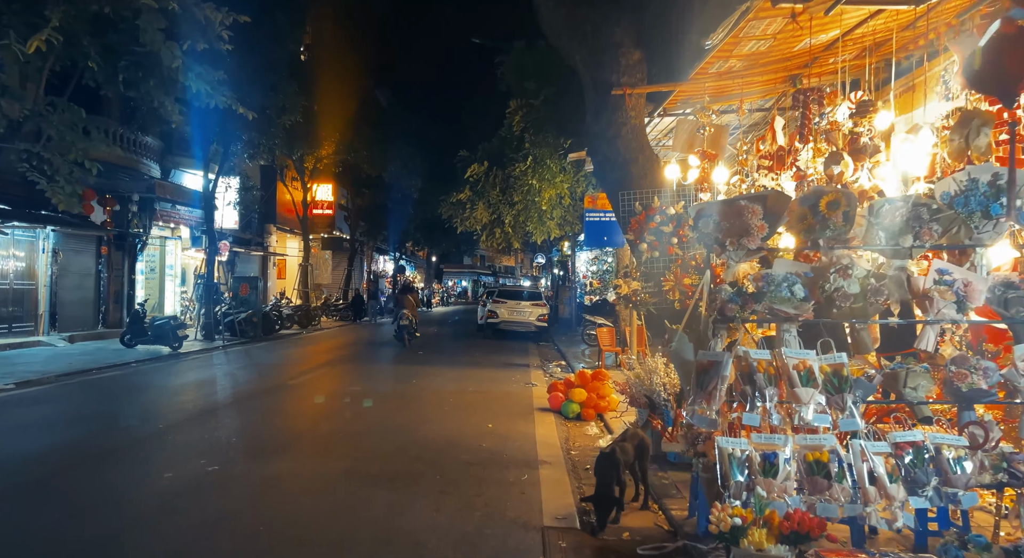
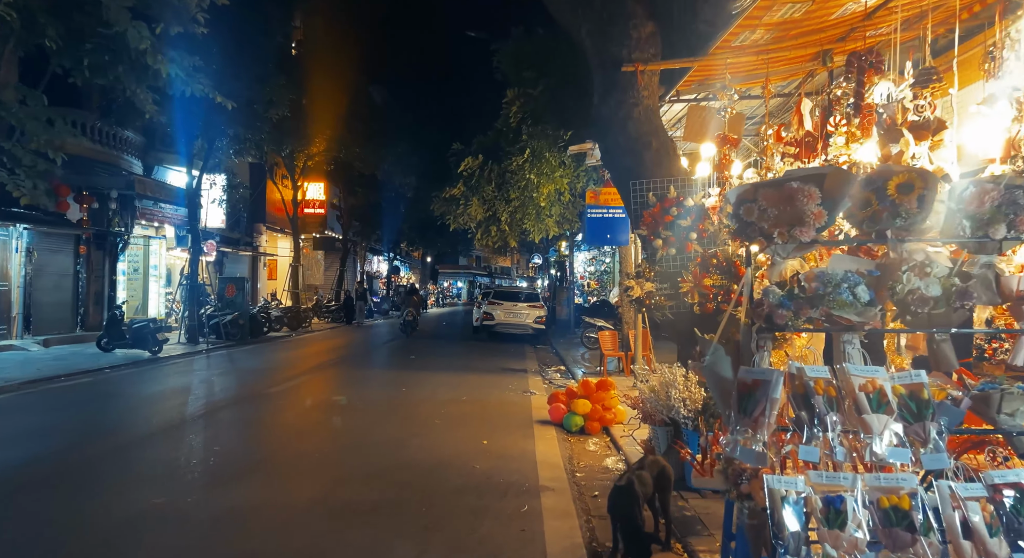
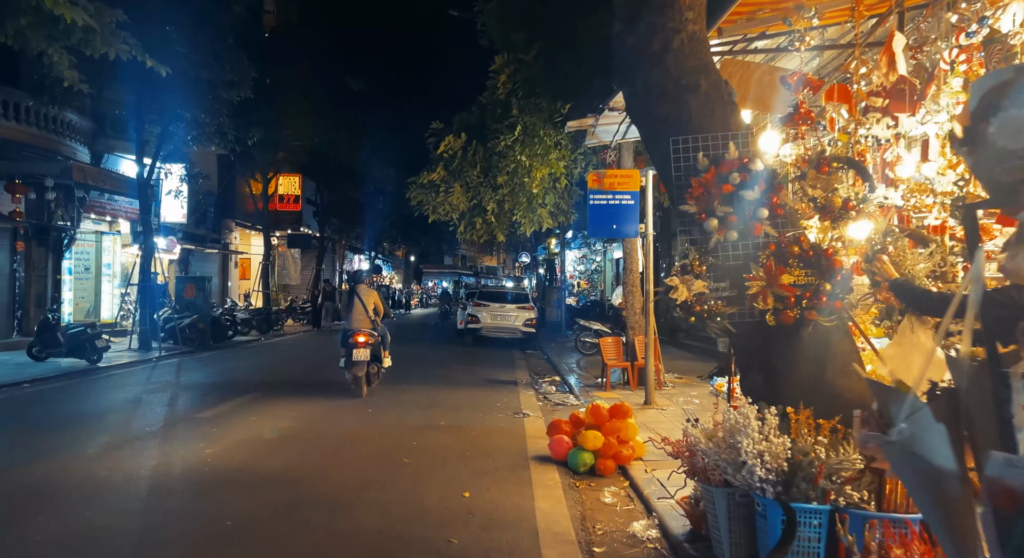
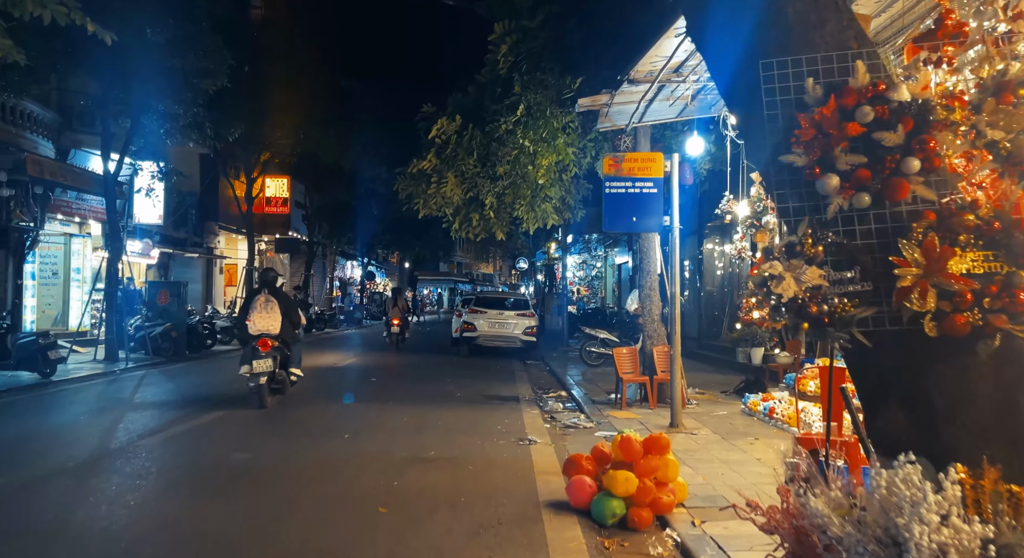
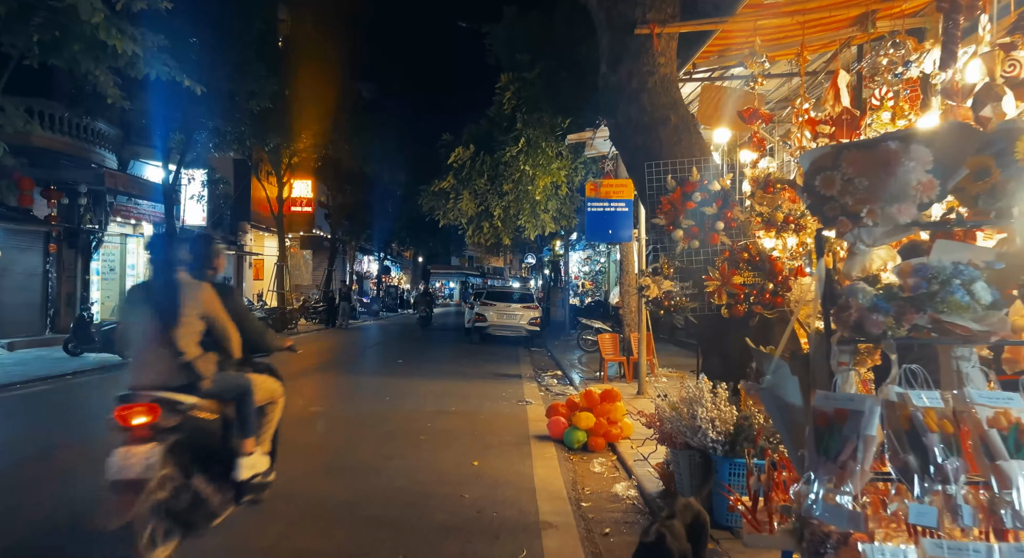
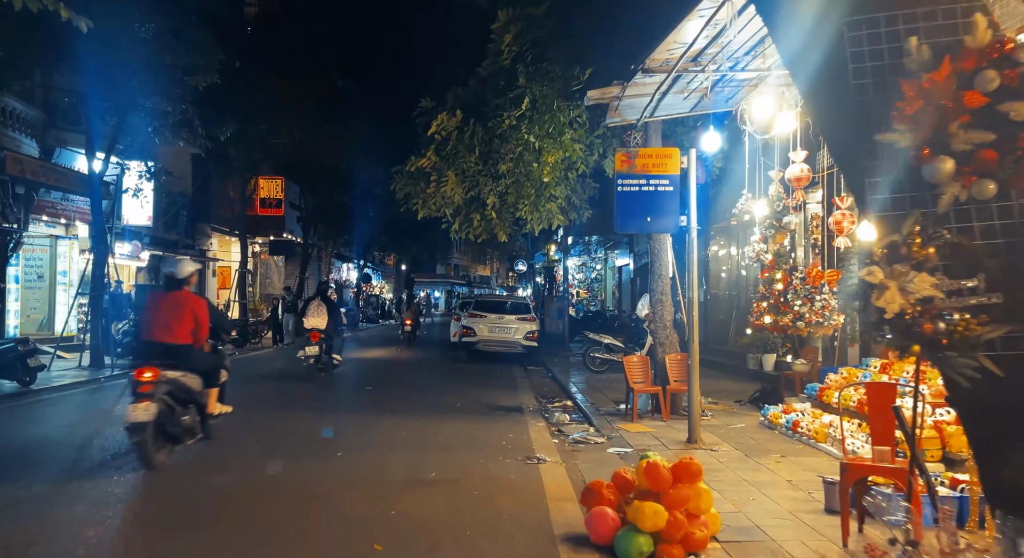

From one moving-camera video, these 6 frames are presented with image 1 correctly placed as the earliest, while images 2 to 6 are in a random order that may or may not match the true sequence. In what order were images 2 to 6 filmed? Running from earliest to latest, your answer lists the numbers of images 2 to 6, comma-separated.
2, 5, 3, 4, 6
